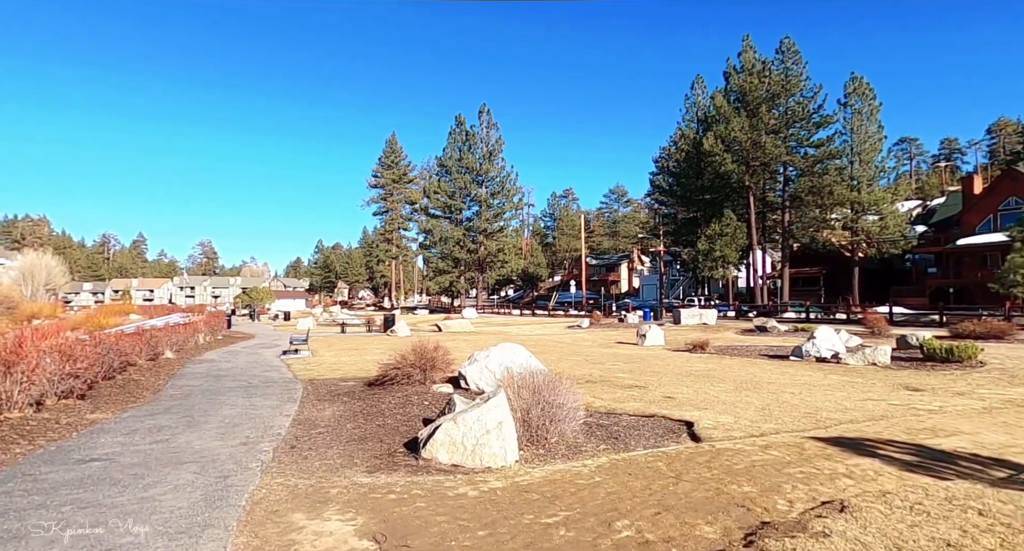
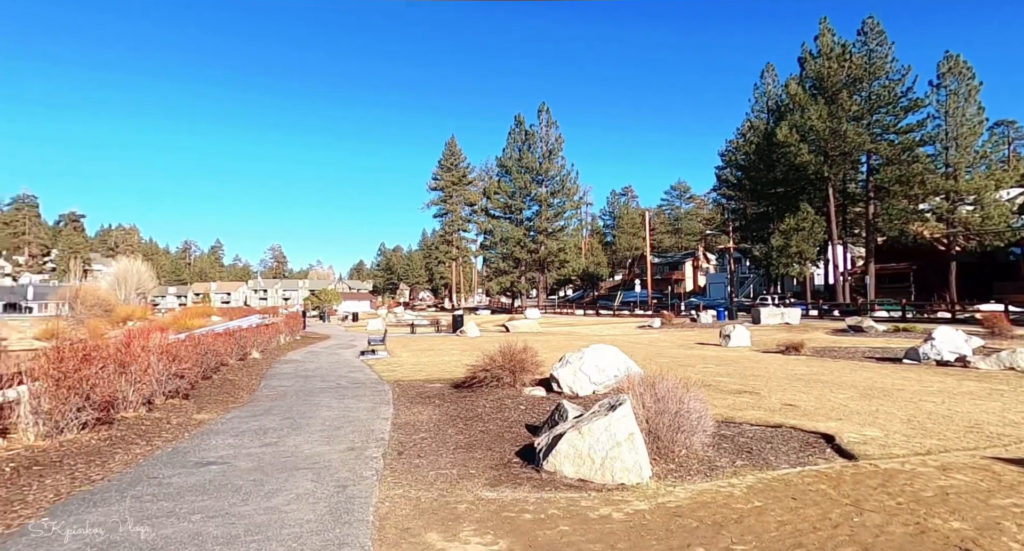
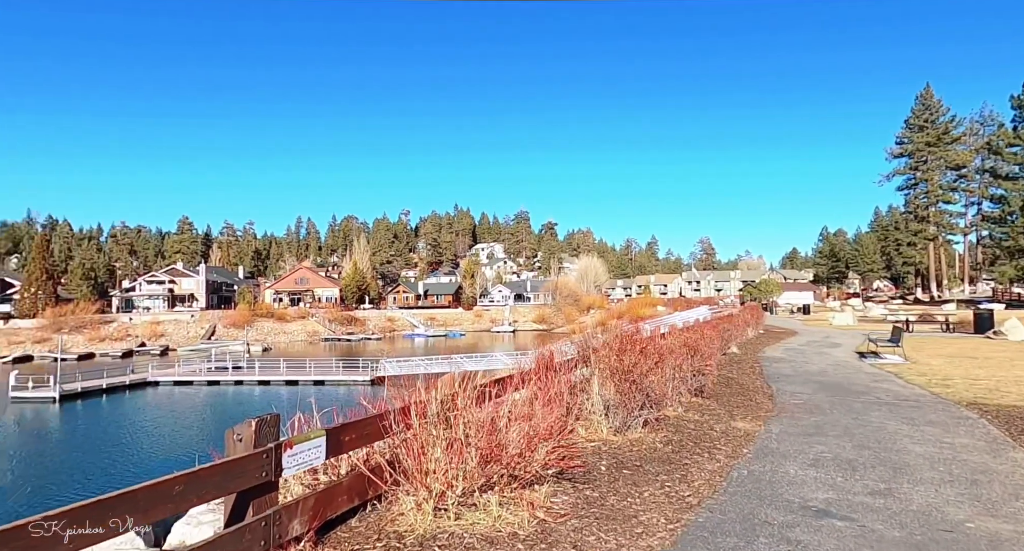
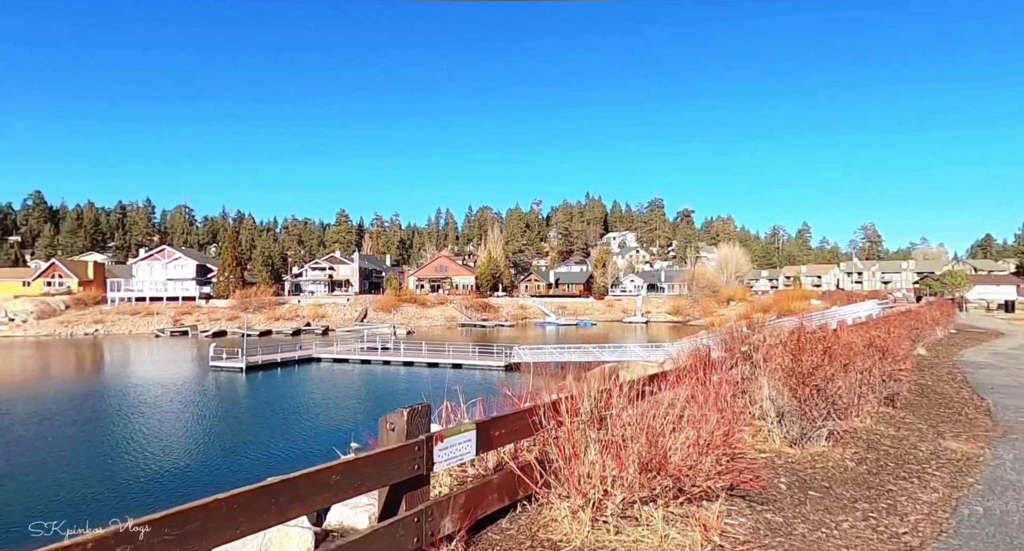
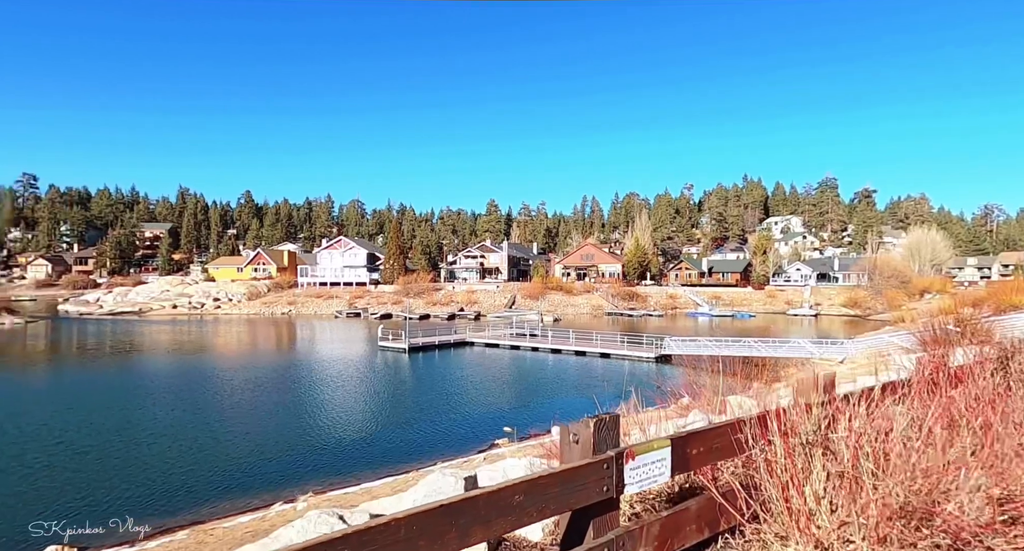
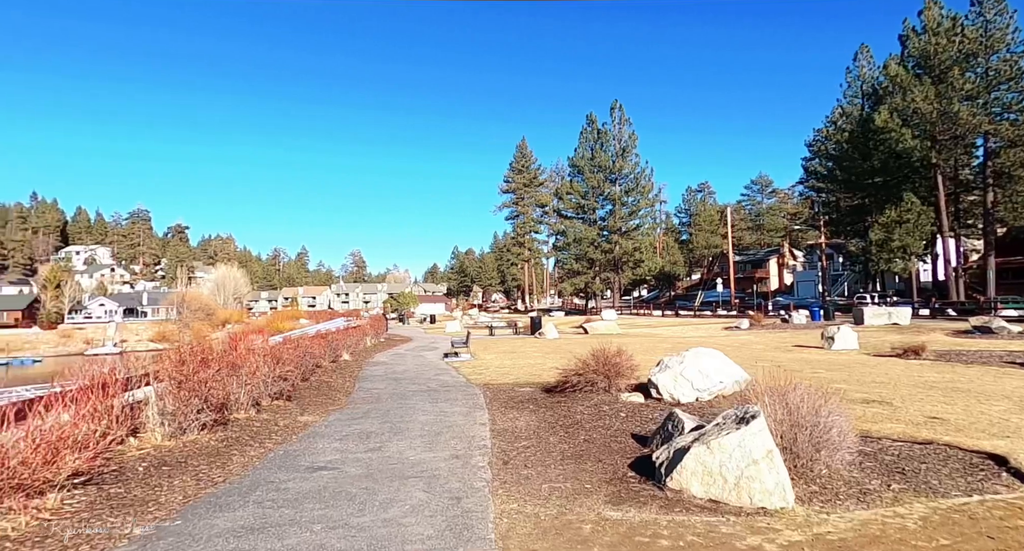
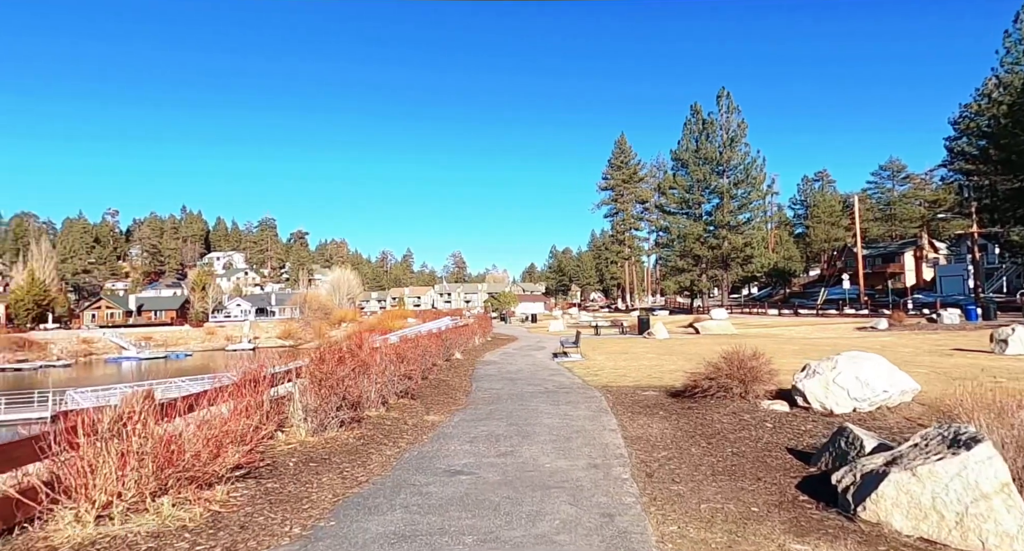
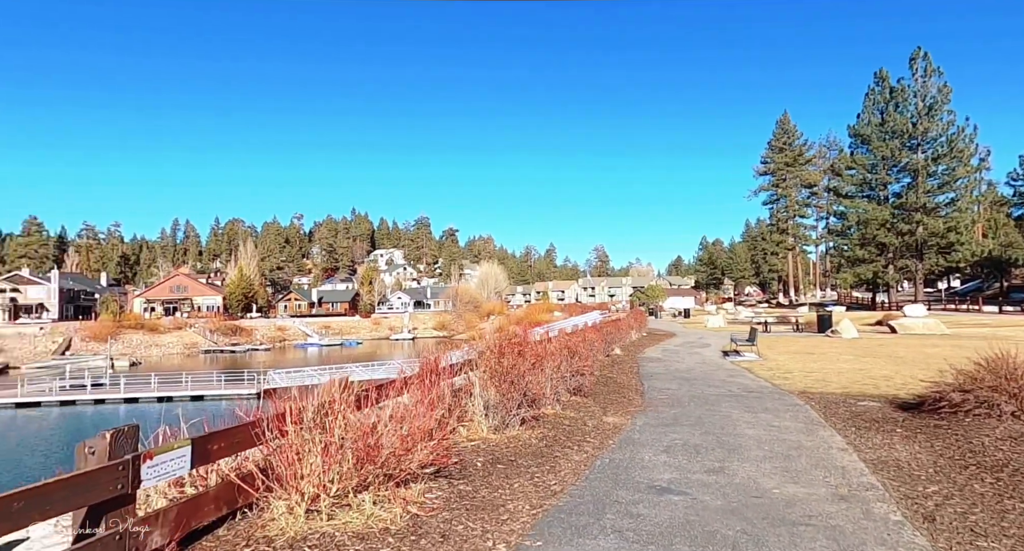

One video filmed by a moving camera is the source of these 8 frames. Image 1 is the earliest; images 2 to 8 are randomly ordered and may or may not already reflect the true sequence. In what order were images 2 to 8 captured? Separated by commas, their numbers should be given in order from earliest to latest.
2, 6, 7, 8, 3, 4, 5
